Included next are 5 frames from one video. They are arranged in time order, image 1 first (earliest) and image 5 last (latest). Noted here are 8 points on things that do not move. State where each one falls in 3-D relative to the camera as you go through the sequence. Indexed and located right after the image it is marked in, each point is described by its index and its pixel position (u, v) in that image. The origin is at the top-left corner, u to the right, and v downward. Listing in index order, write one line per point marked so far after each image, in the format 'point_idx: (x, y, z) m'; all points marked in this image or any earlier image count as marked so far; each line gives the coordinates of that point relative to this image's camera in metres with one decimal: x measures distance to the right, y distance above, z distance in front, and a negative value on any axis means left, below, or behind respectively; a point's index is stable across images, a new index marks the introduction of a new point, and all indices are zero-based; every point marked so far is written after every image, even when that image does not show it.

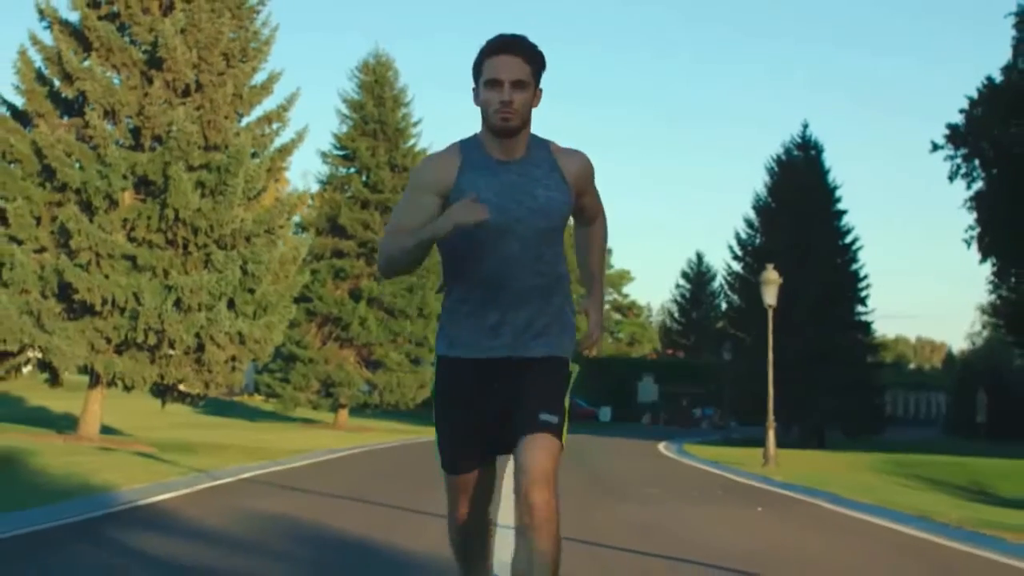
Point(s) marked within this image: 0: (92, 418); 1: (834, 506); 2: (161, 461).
0: (-6.0, -1.9, +19.9) m
1: (+3.2, -2.2, +14.1) m
2: (-4.0, -2.0, +16.1) m
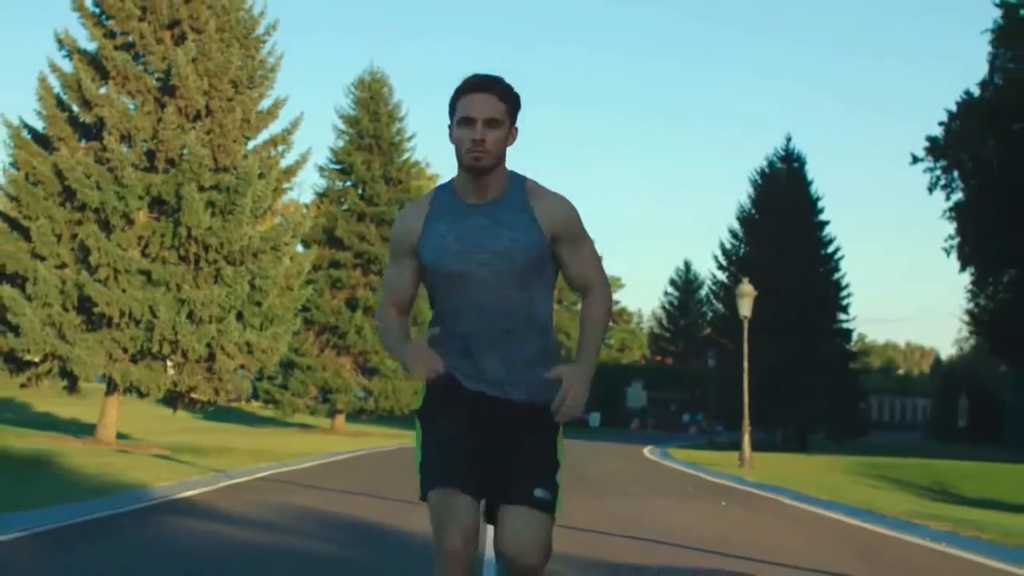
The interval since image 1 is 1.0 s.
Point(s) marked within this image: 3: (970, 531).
0: (-6.2, -2.1, +21.1) m
1: (+3.1, -2.4, +15.4) m
2: (-4.1, -2.2, +17.3) m
3: (+3.9, -2.1, +12.1) m
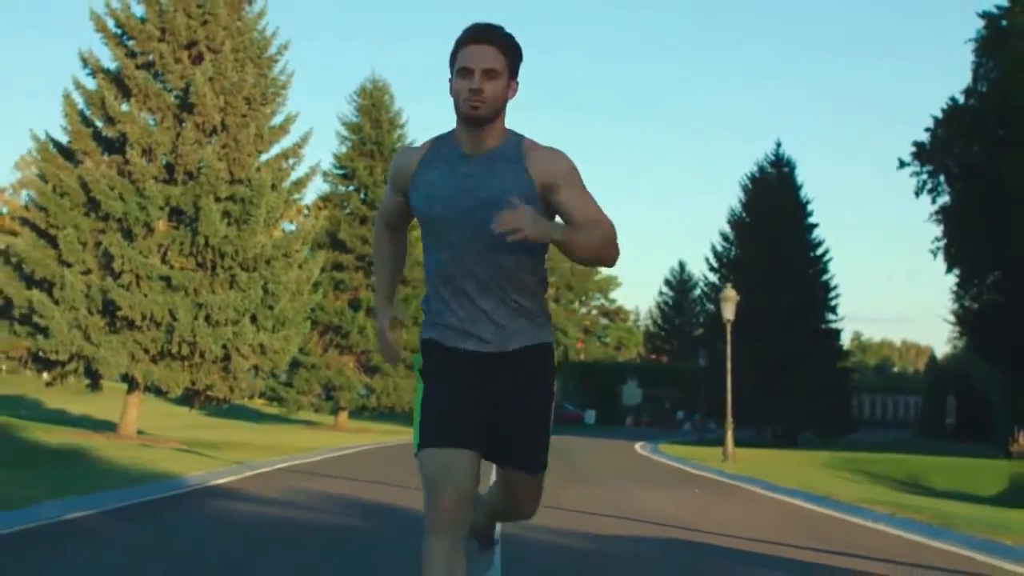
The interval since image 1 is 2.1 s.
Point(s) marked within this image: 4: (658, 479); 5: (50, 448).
0: (-6.2, -2.1, +22.5) m
1: (+3.0, -2.5, +16.8) m
2: (-4.2, -2.3, +18.7) m
3: (+3.9, -2.2, +13.4) m
4: (+2.0, -2.6, +18.6) m
5: (-6.0, -2.1, +18.1) m
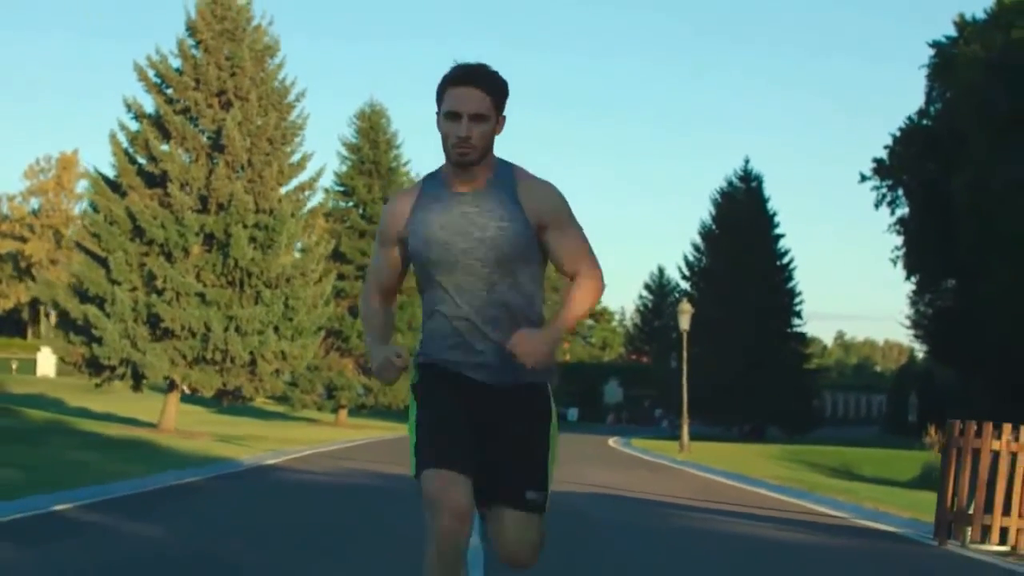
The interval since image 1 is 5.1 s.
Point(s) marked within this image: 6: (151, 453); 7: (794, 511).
0: (-6.5, -2.4, +26.0) m
1: (+2.8, -2.7, +20.4) m
2: (-4.4, -2.5, +22.2) m
3: (+3.7, -2.5, +17.1) m
4: (+1.7, -2.9, +22.3) m
5: (-6.2, -2.3, +21.7) m
6: (-4.7, -2.2, +17.7) m
7: (+2.9, -2.3, +14.4) m
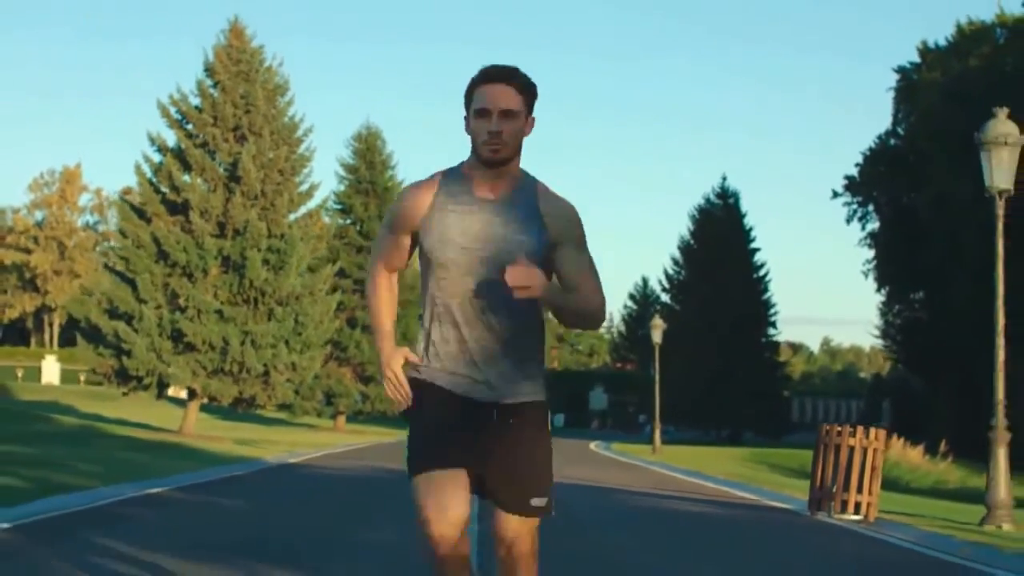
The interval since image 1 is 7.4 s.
0: (-6.8, -2.8, +28.7) m
1: (+2.6, -3.1, +23.1) m
2: (-4.6, -2.9, +24.9) m
3: (+3.5, -2.8, +19.8) m
4: (+1.5, -3.2, +25.0) m
5: (-6.4, -2.7, +24.3) m
6: (-4.9, -2.5, +20.4) m
7: (+2.8, -2.6, +17.1) m
